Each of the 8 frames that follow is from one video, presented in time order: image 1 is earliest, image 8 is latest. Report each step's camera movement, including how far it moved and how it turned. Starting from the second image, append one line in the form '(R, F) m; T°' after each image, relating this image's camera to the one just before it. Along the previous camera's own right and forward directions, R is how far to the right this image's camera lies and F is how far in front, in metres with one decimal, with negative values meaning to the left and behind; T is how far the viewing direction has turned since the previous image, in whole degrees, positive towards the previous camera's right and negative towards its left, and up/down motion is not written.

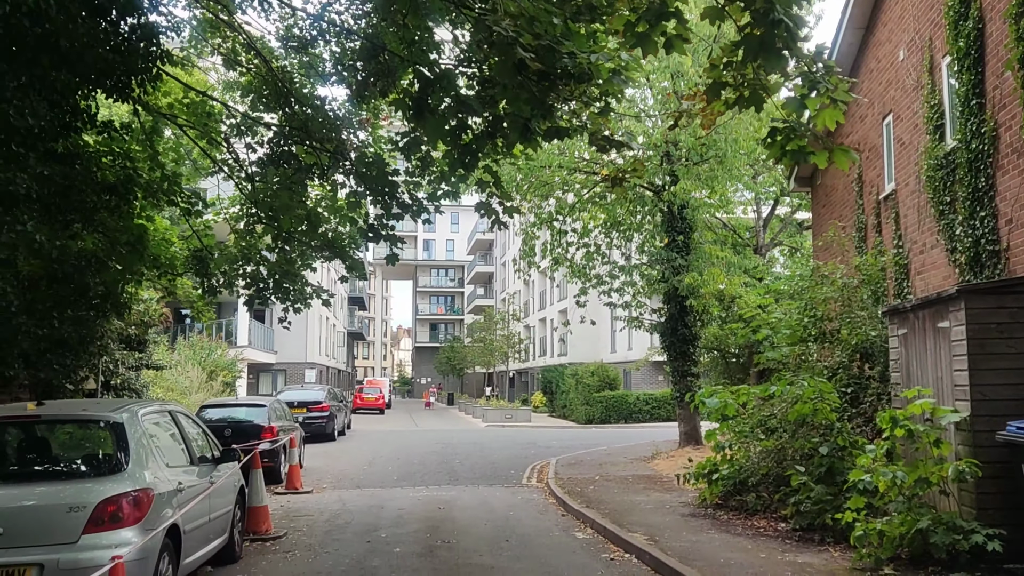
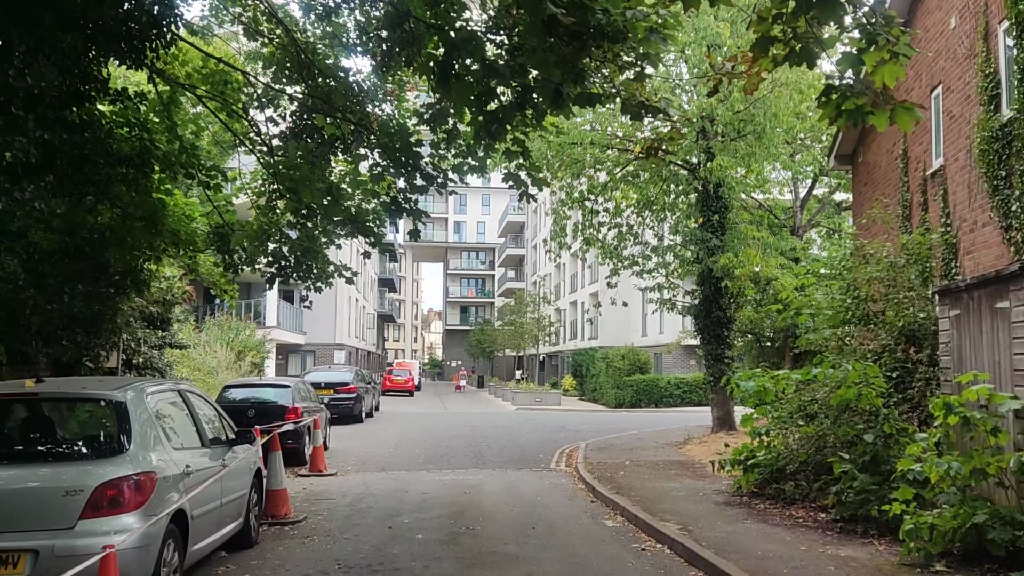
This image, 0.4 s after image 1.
(0.0, +0.3) m; -2°
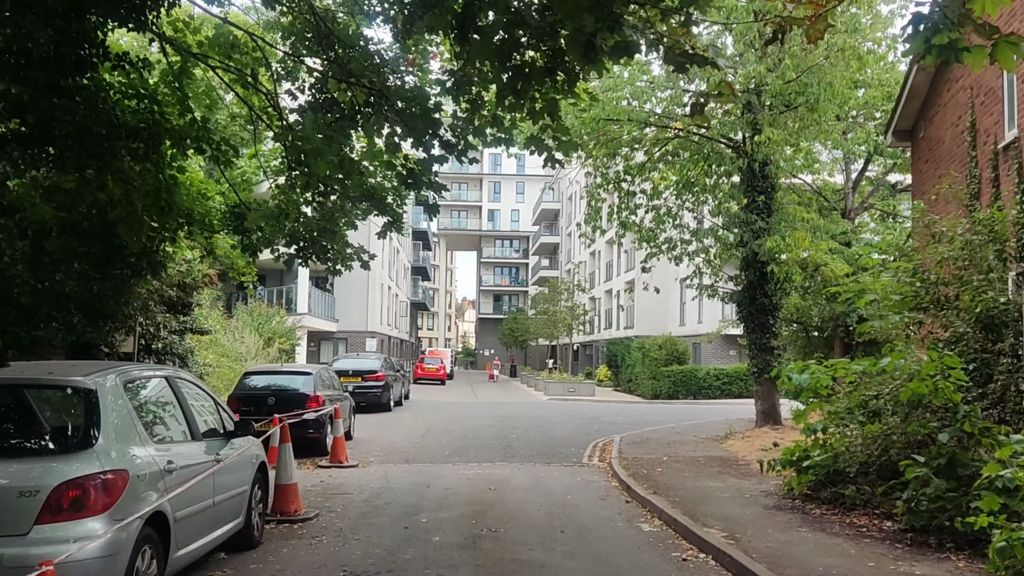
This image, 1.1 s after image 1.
(+0.1, +0.7) m; -2°
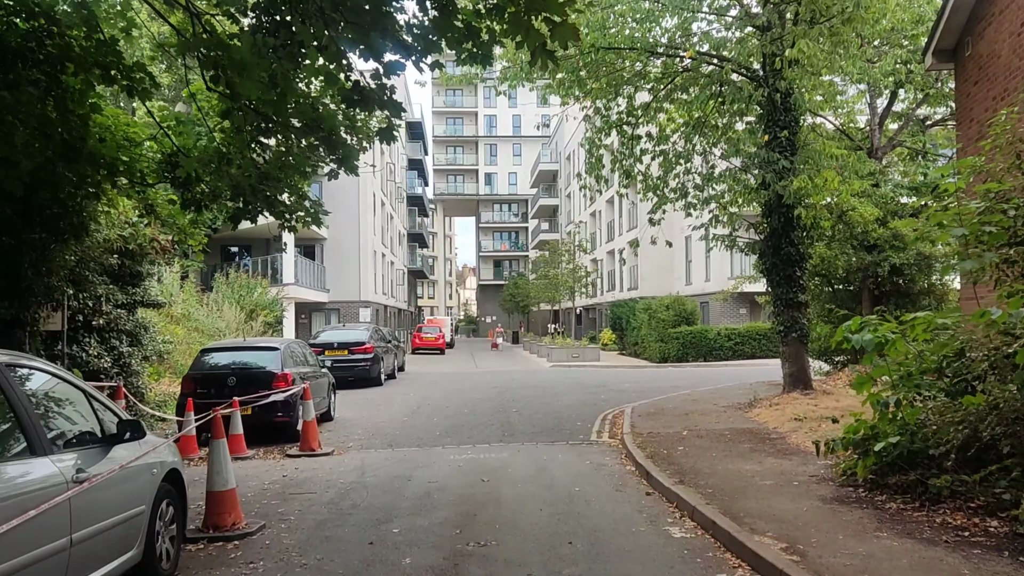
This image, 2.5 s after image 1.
(+0.1, +1.6) m; 0°
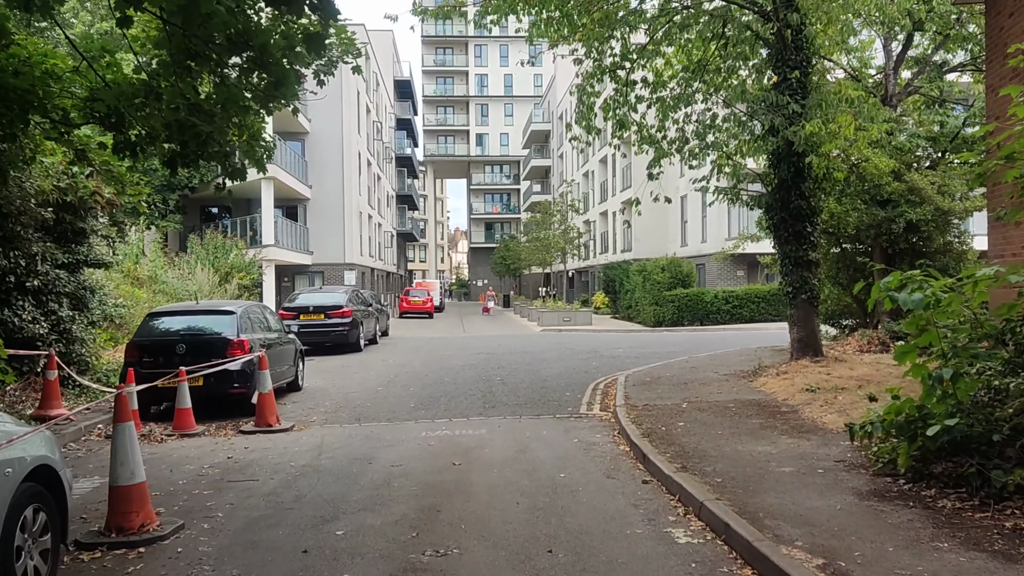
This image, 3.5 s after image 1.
(+0.1, +1.1) m; 0°
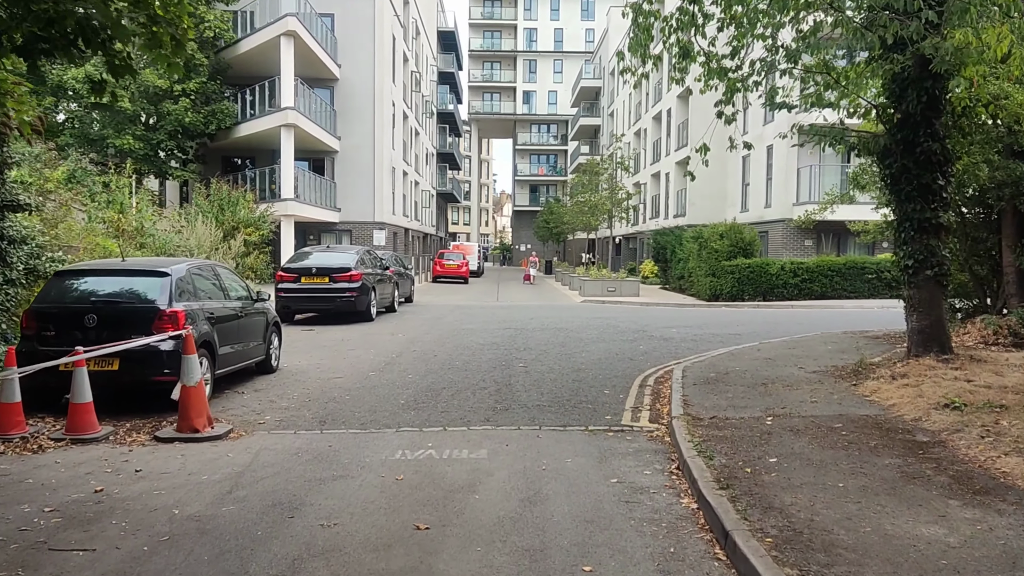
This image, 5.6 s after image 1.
(+0.2, +2.5) m; -3°
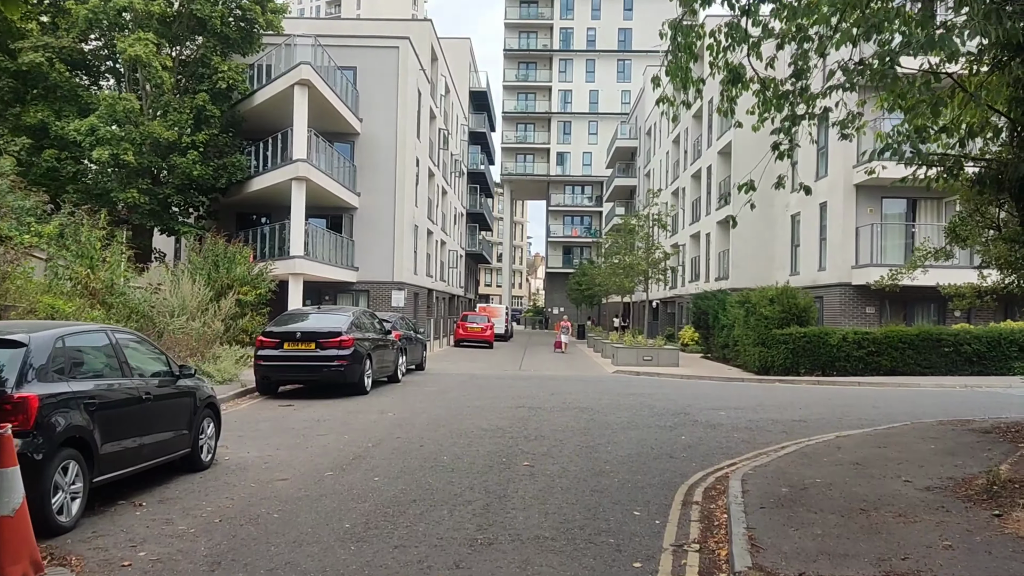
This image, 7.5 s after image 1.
(+0.3, +2.2) m; -3°
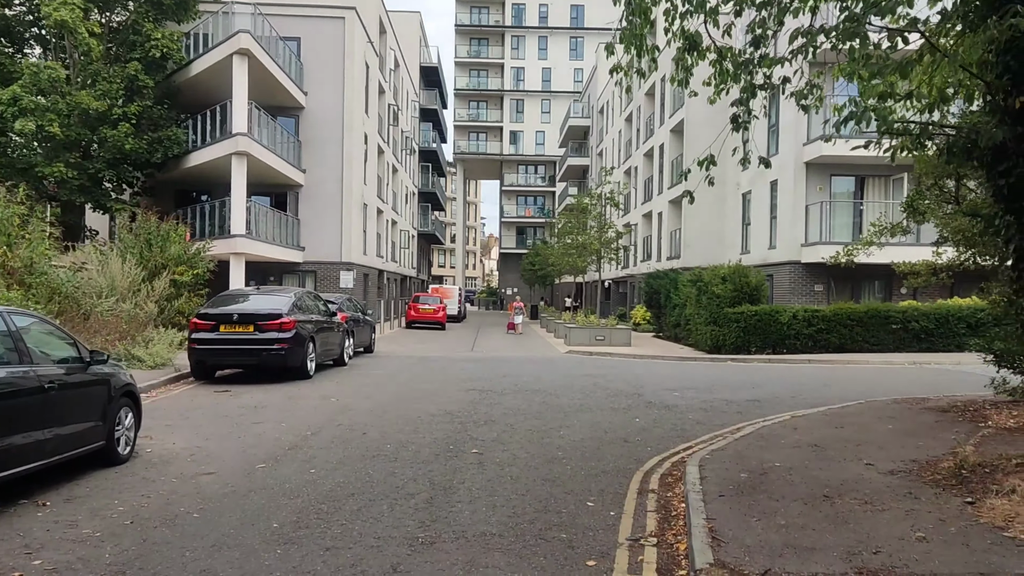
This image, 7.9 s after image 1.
(+0.1, +0.5) m; +3°
